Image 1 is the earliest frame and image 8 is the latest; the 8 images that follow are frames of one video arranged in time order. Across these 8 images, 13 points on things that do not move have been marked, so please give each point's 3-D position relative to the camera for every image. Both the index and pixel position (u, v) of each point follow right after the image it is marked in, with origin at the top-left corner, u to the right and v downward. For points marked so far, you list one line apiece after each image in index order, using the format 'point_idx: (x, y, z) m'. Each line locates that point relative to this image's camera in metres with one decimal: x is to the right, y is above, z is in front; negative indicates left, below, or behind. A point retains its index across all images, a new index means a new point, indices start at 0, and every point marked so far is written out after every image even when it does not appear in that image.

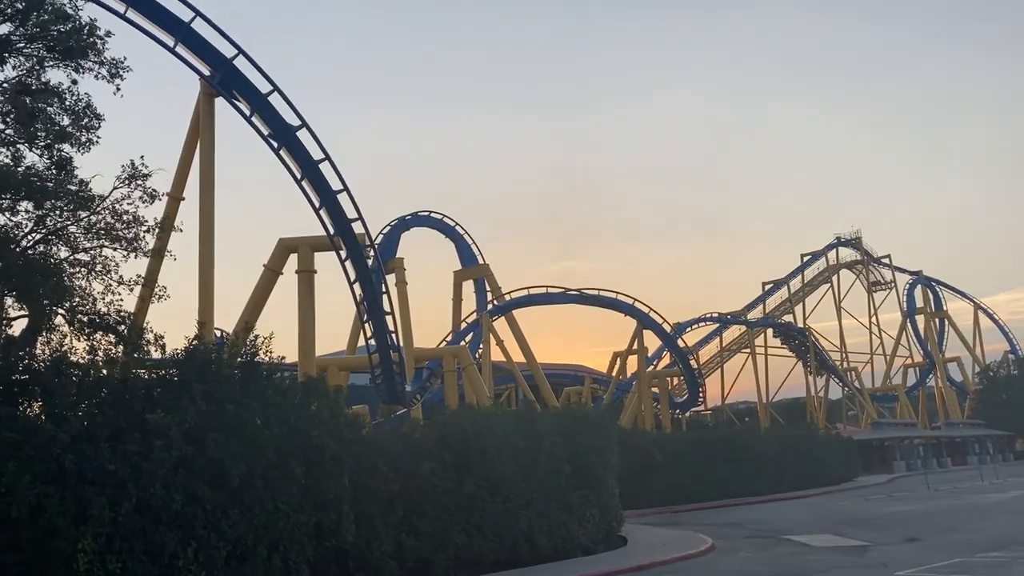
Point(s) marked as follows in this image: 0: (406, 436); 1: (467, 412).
0: (-1.7, -2.3, +15.1) m
1: (-0.8, -2.2, +16.8) m
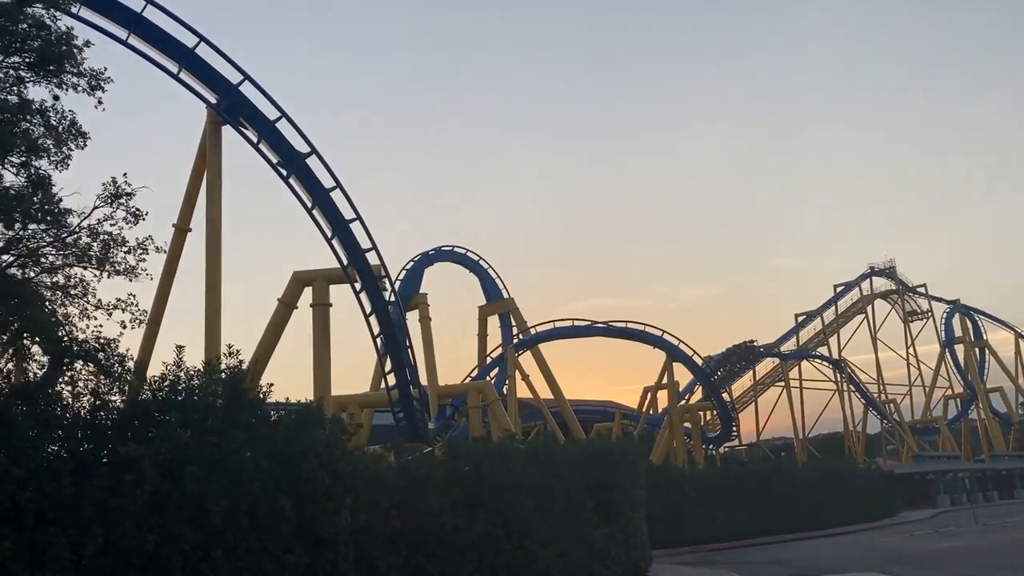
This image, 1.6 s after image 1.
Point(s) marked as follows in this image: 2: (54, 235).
0: (-1.5, -2.7, +14.0) m
1: (-0.5, -2.6, +15.7) m
2: (-5.8, +0.7, +12.0) m
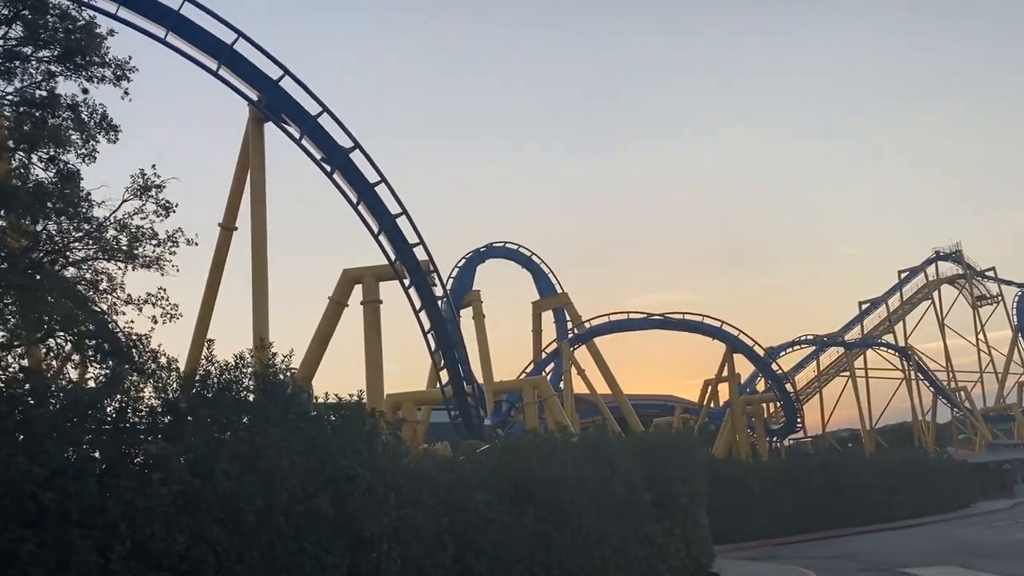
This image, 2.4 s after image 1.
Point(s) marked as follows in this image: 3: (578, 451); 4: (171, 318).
0: (-0.8, -2.5, +13.5) m
1: (+0.3, -2.4, +15.1) m
2: (-5.3, +0.7, +11.7) m
3: (+1.1, -2.7, +15.7) m
4: (-5.5, -0.5, +15.1) m
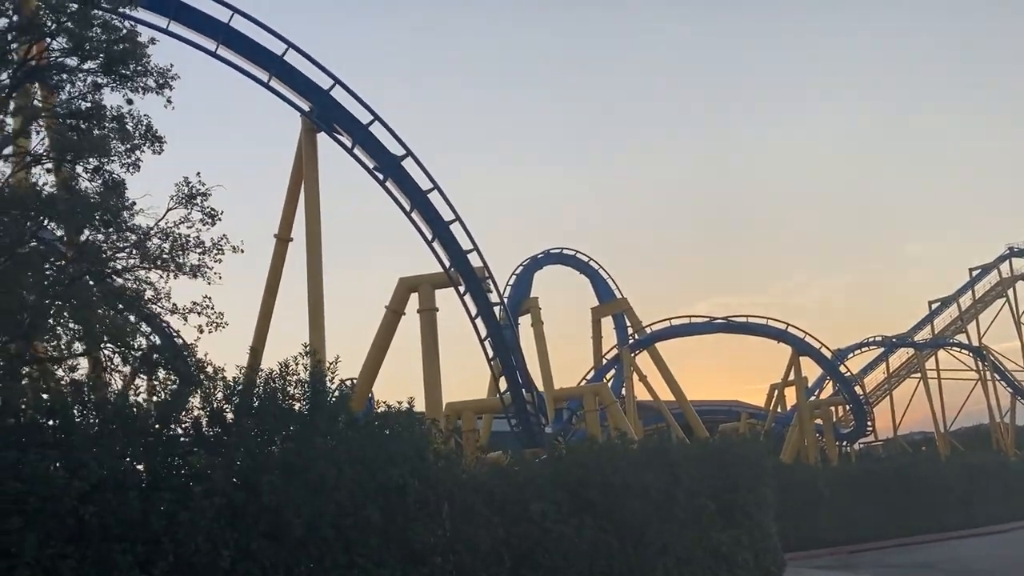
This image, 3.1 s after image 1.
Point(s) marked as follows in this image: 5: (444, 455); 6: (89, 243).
0: (0.0, -2.6, +13.1) m
1: (+1.1, -2.4, +14.6) m
2: (-4.7, +0.6, +11.6) m
3: (+2.0, -2.7, +15.1) m
4: (-4.6, -0.6, +15.0) m
5: (-0.8, -2.1, +11.8) m
6: (-5.1, +0.5, +11.3) m
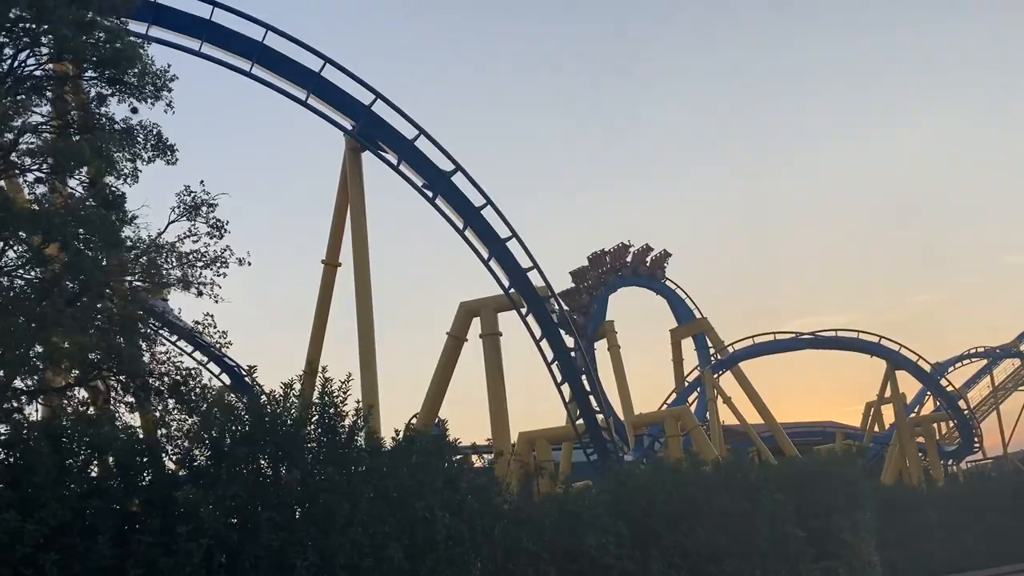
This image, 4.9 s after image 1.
0: (+0.7, -2.6, +11.5) m
1: (+1.9, -2.5, +13.0) m
2: (-4.3, +0.3, +10.6) m
3: (+2.8, -2.7, +13.4) m
4: (-3.8, -1.0, +13.9) m
5: (-0.3, -2.2, +10.4) m
6: (-4.7, +0.3, +10.4) m
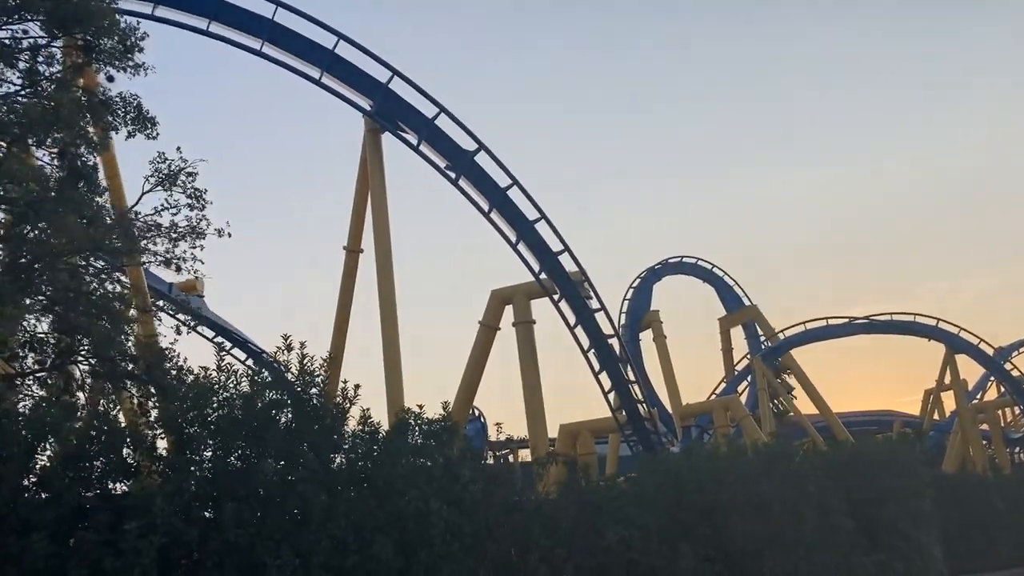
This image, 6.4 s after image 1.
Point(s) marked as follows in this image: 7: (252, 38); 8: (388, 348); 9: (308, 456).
0: (+0.8, -2.3, +10.5) m
1: (+2.1, -2.1, +11.8) m
2: (-4.3, +0.6, +9.8) m
3: (+3.1, -2.3, +12.2) m
4: (-3.6, -0.7, +13.1) m
5: (-0.2, -1.8, +9.4) m
6: (-4.6, +0.5, +9.6) m
7: (-5.2, +5.0, +19.0) m
8: (-2.5, -1.2, +19.1) m
9: (-1.7, -1.4, +8.1) m
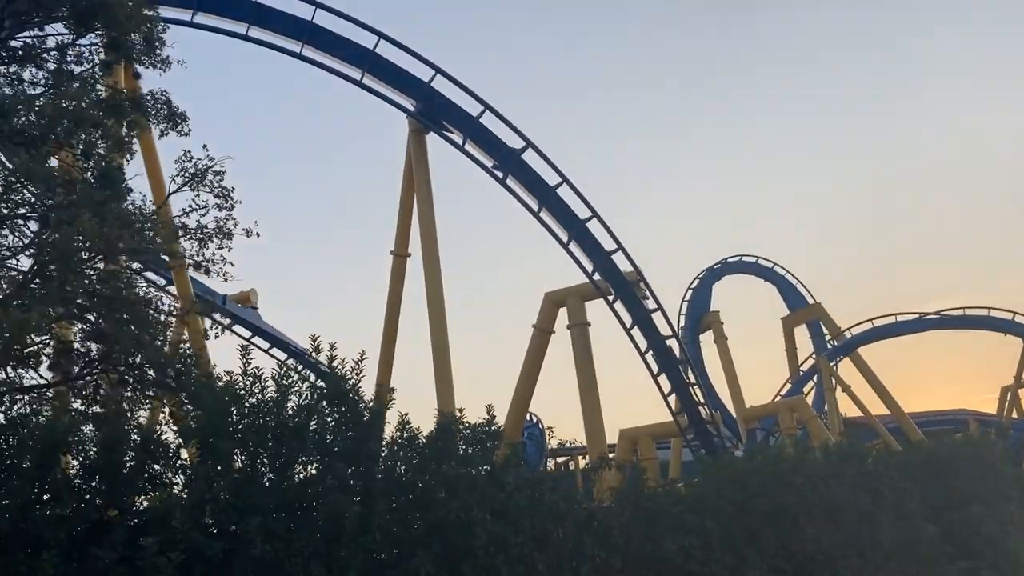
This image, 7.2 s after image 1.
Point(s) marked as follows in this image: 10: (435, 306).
0: (+1.4, -2.2, +9.8) m
1: (+2.7, -2.0, +11.1) m
2: (-3.8, +0.5, +9.5) m
3: (+3.7, -2.2, +11.4) m
4: (-2.9, -0.8, +12.7) m
5: (+0.2, -1.8, +8.8) m
6: (-4.2, +0.4, +9.3) m
7: (-4.3, +4.9, +18.8) m
8: (-1.5, -1.3, +18.6) m
9: (-1.3, -1.4, +7.6) m
10: (-1.6, -0.4, +19.5) m
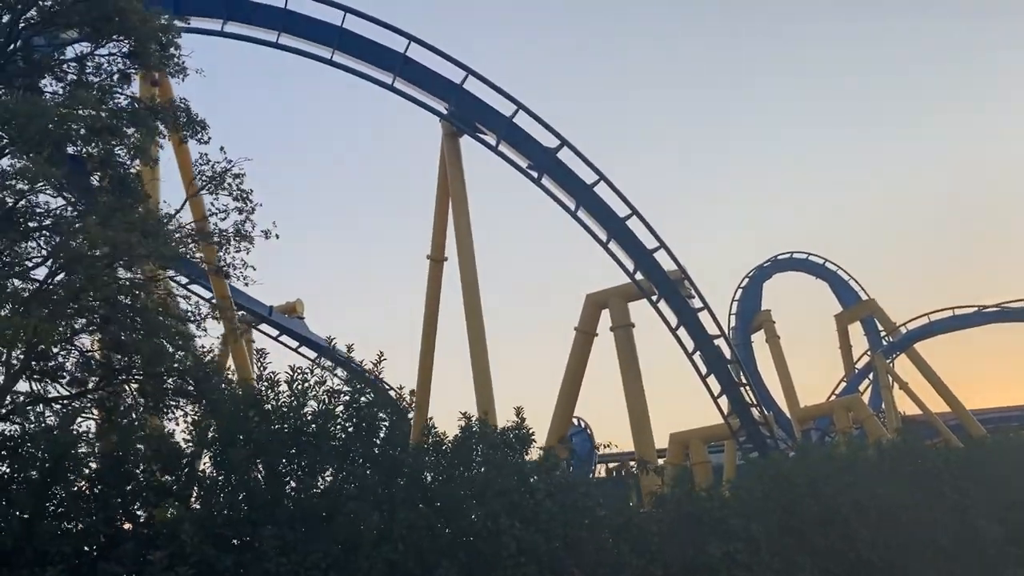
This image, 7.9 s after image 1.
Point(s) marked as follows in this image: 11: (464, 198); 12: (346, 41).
0: (+1.7, -2.1, +9.3) m
1: (+3.1, -1.9, +10.5) m
2: (-3.6, +0.4, +9.3) m
3: (+4.1, -2.1, +10.8) m
4: (-2.5, -0.9, +12.5) m
5: (+0.5, -1.7, +8.4) m
6: (-4.0, +0.4, +9.1) m
7: (-3.7, +4.7, +18.6) m
8: (-0.7, -1.4, +18.3) m
9: (-1.1, -1.4, +7.2) m
10: (-0.8, -0.5, +19.2) m
11: (-1.0, +2.0, +20.0) m
12: (-3.3, +4.9, +18.8) m
